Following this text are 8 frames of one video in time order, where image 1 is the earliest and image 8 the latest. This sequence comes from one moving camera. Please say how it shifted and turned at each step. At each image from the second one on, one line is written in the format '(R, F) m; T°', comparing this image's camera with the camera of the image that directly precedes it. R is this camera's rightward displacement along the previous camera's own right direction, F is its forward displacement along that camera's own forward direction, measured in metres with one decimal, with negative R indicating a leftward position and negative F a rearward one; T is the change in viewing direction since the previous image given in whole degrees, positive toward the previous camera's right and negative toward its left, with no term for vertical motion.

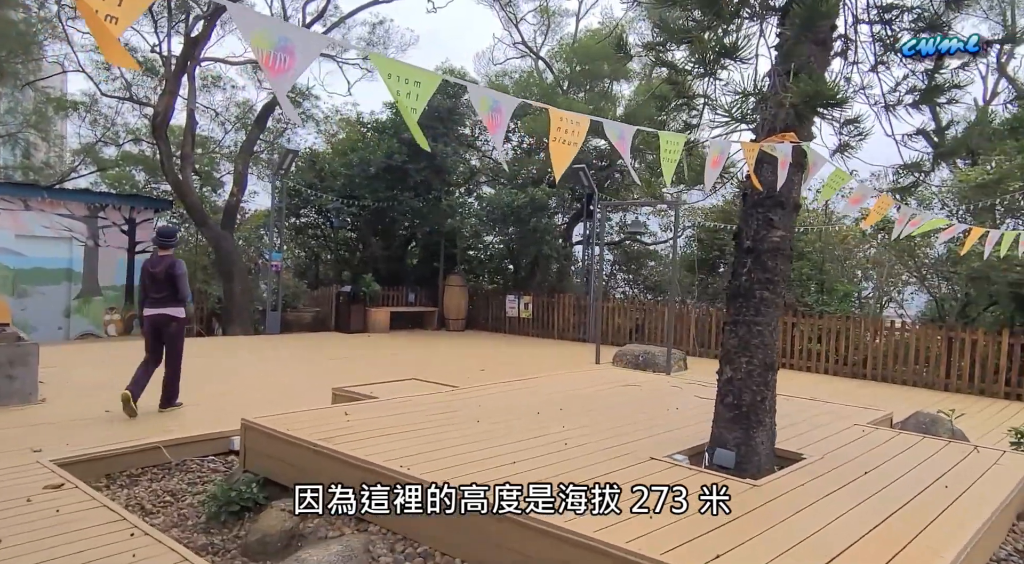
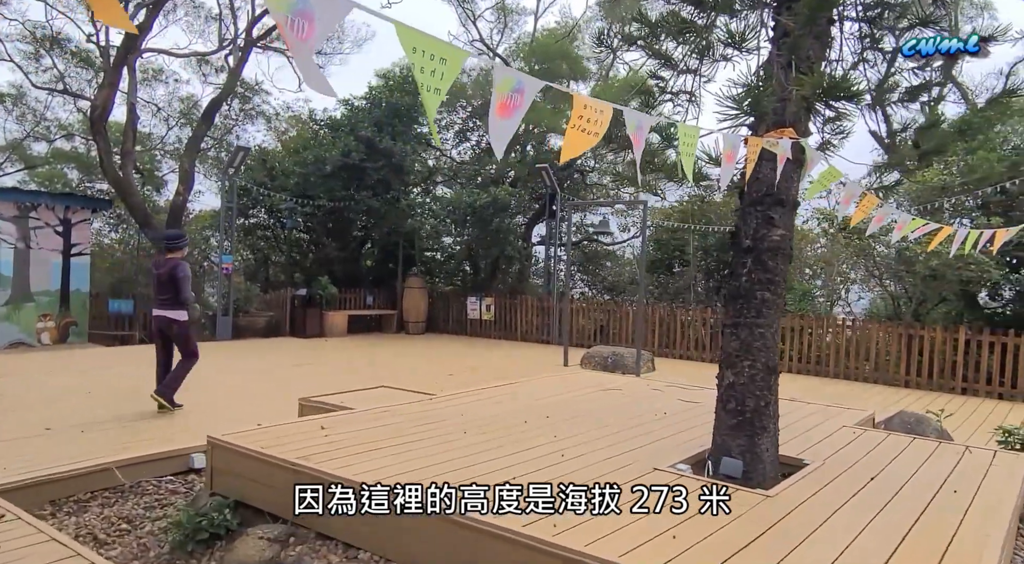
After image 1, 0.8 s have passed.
(-0.2, +0.2) m; +4°
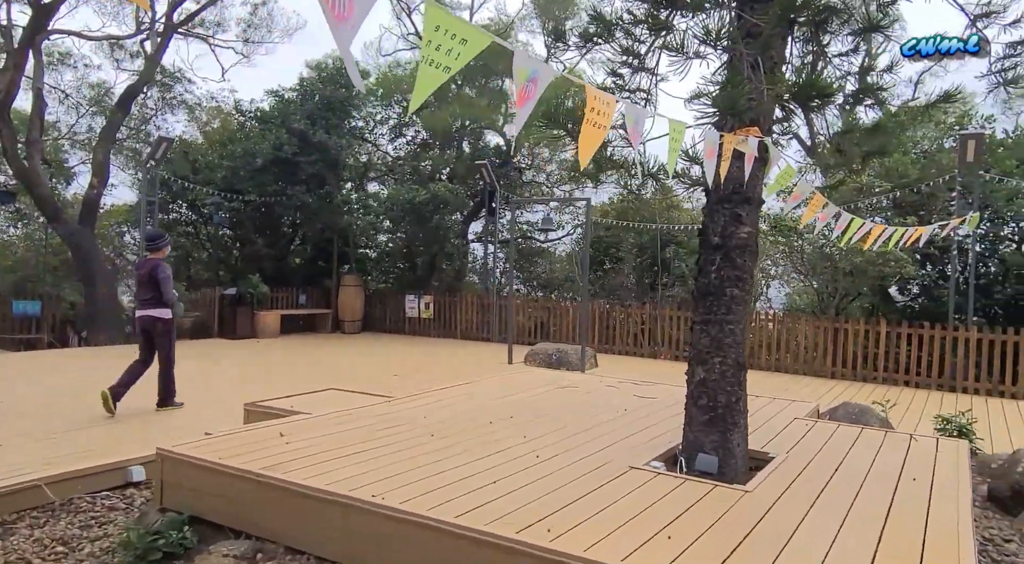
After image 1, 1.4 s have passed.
(-0.2, +0.1) m; +6°
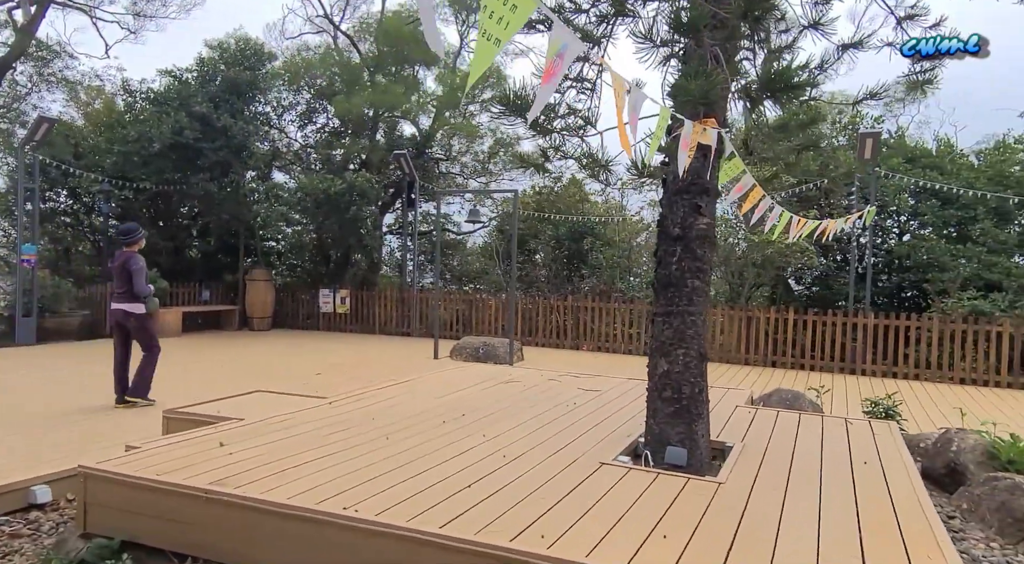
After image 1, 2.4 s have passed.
(-0.3, +0.2) m; +8°
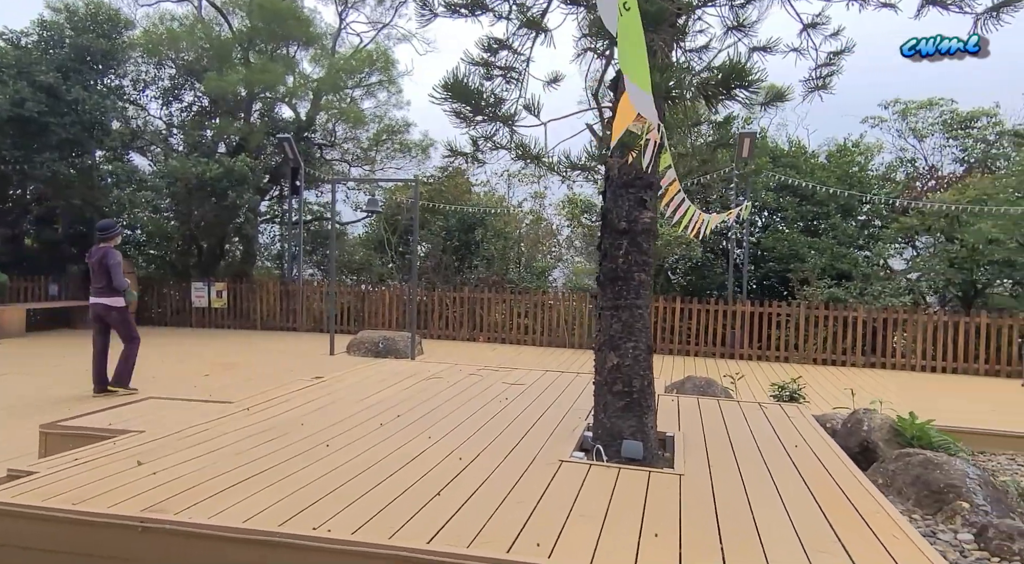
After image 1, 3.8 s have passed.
(-0.4, +0.2) m; +11°
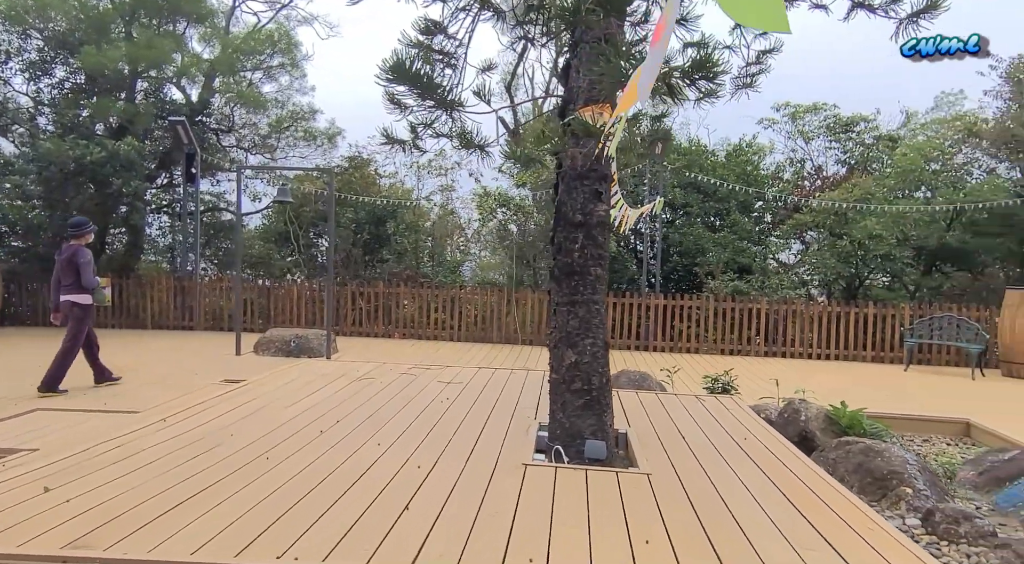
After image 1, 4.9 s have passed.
(-0.3, +0.2) m; +9°
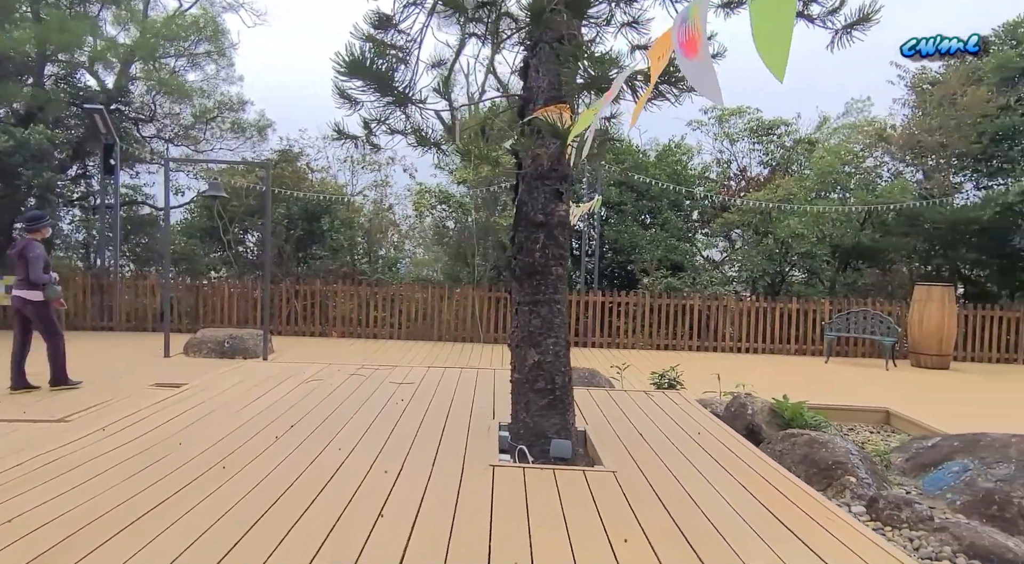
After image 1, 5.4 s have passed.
(-0.2, 0.0) m; +6°
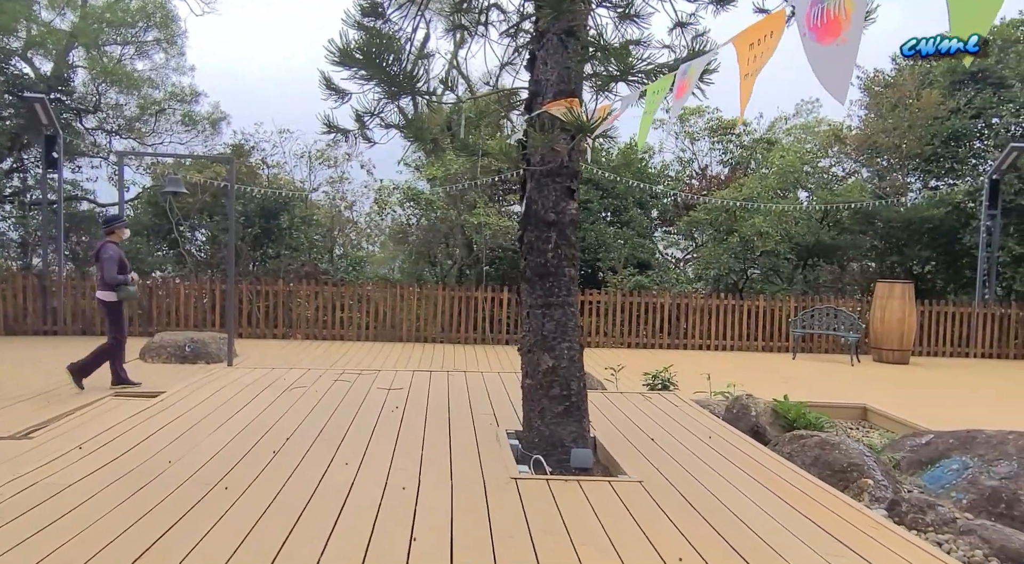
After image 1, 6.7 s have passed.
(-0.3, +0.2) m; +4°
